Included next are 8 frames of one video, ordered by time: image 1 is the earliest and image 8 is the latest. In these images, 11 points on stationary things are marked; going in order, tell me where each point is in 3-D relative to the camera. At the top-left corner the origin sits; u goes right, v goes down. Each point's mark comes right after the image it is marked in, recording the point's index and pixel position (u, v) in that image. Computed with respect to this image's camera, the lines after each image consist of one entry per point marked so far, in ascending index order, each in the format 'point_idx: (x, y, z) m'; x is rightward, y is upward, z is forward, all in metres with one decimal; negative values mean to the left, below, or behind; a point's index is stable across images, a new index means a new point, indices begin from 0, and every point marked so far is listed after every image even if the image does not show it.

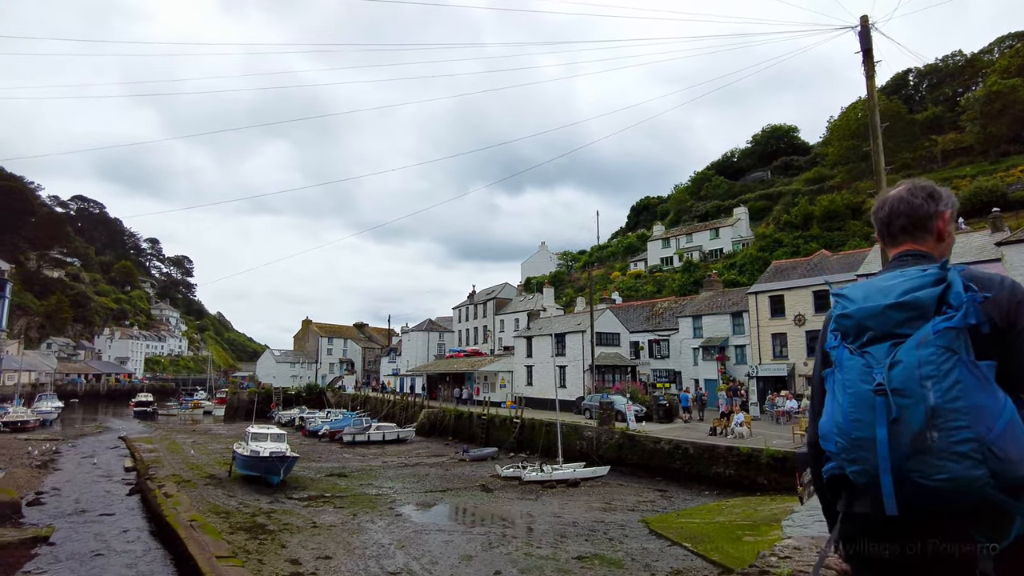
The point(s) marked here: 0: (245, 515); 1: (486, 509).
0: (-7.4, -6.3, +18.2) m
1: (-0.5, -6.6, +19.7) m
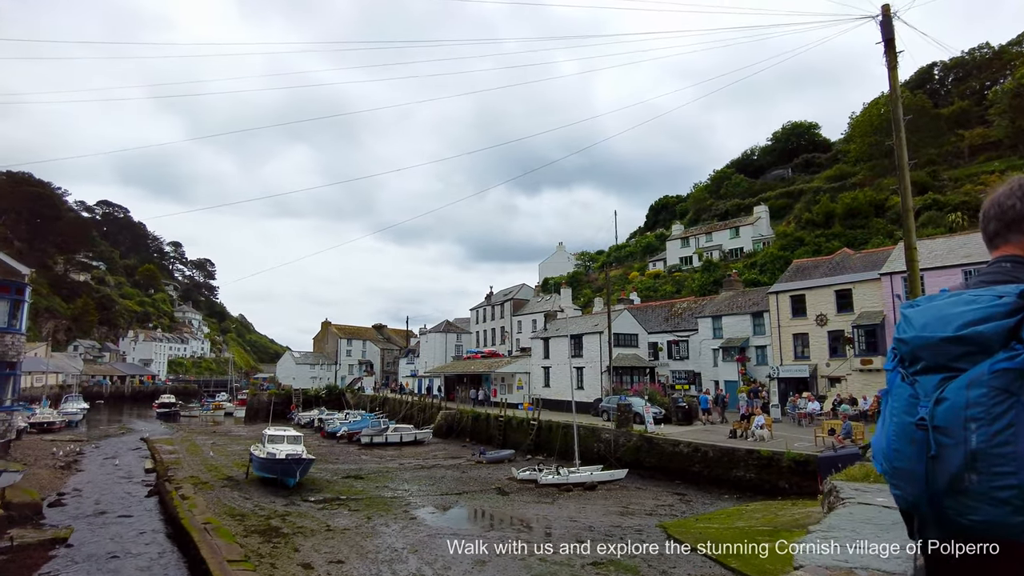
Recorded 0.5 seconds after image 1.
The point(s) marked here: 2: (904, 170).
0: (-6.9, -6.3, +18.2) m
1: (0.0, -6.6, +19.5) m
2: (+5.6, +1.7, +9.5) m
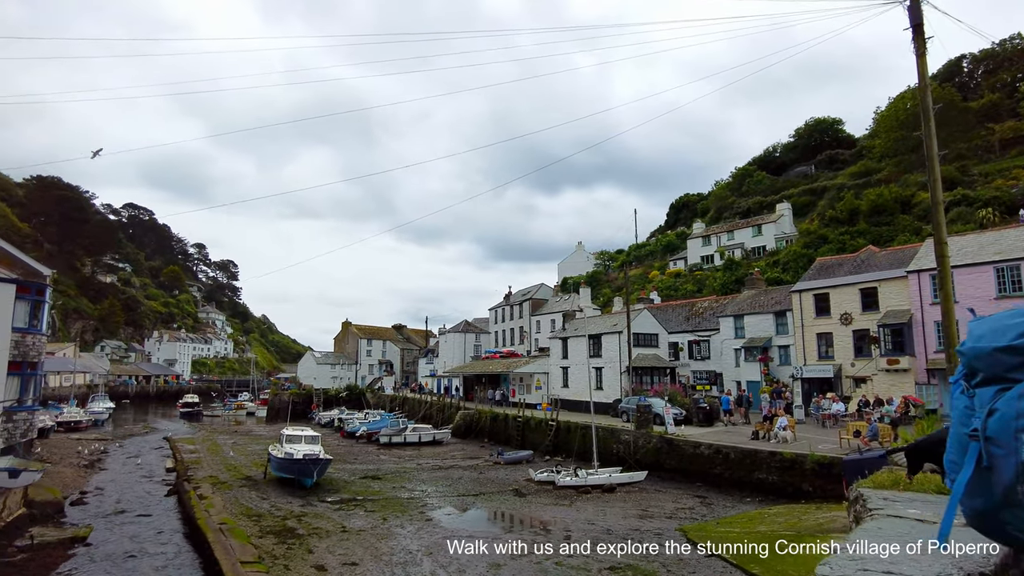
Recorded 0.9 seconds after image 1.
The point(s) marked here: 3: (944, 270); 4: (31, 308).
0: (-6.5, -6.3, +18.2) m
1: (+0.5, -6.6, +19.2) m
2: (+5.8, +1.7, +9.1) m
3: (+5.8, +0.3, +8.8) m
4: (-13.5, -0.6, +18.5) m
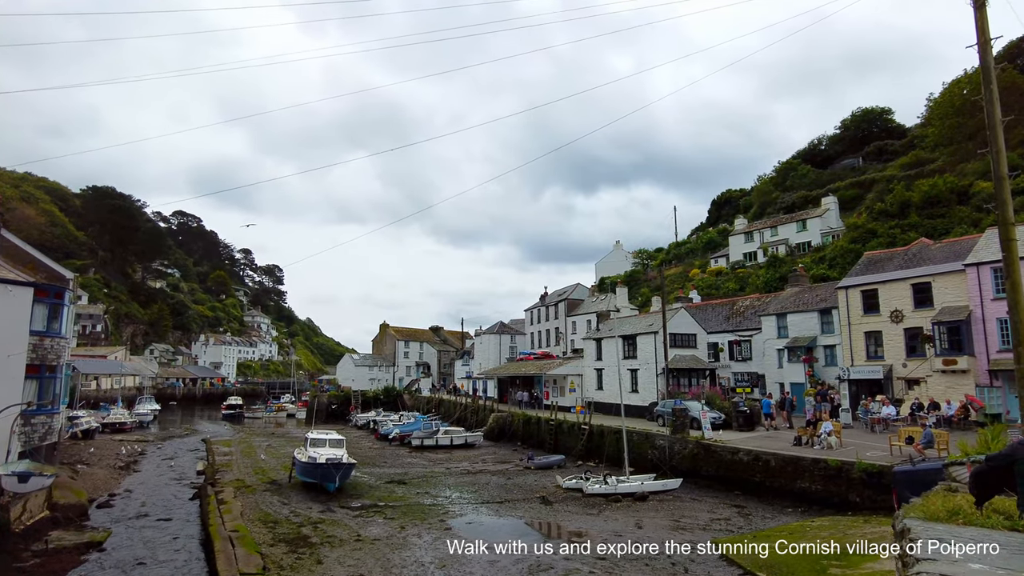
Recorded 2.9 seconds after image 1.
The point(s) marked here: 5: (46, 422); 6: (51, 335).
0: (-5.9, -6.3, +17.7) m
1: (+1.1, -6.5, +18.3) m
2: (+5.7, +1.9, +7.8) m
3: (+5.7, +0.4, +7.6) m
4: (-12.9, -0.7, +18.4) m
5: (-12.8, -3.7, +18.2) m
6: (-12.8, -1.3, +18.4) m
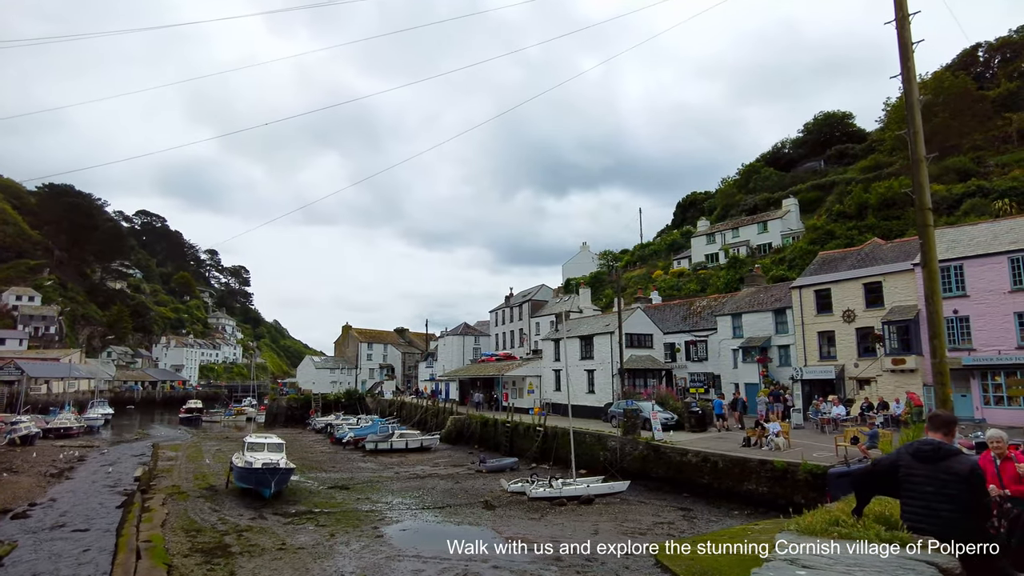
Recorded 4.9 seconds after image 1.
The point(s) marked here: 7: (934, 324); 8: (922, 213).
0: (-7.5, -6.2, +16.7) m
1: (-0.5, -6.4, +17.6) m
2: (+4.5, +2.0, +7.4) m
3: (+4.5, +0.5, +7.1) m
4: (-14.5, -0.5, +17.2) m
5: (-14.4, -3.6, +16.9) m
6: (-14.5, -1.2, +17.2) m
7: (+4.5, -0.4, +7.1) m
8: (+4.5, +0.8, +7.2) m
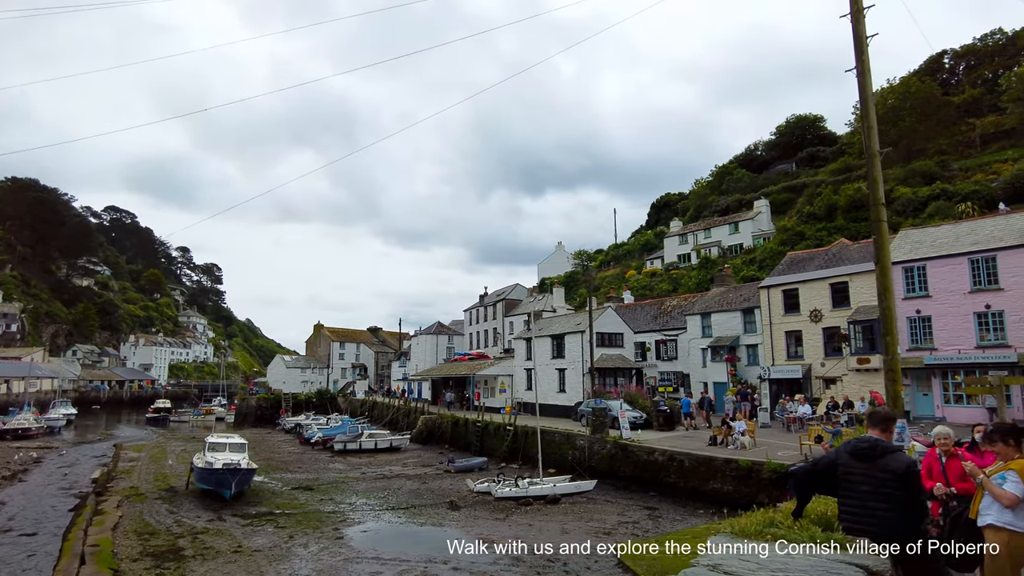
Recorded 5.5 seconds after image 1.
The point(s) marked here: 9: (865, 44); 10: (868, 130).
0: (-8.4, -6.1, +16.2) m
1: (-1.5, -6.4, +17.4) m
2: (+4.0, +2.0, +7.3) m
3: (+3.9, +0.6, +7.0) m
4: (-15.4, -0.4, +16.5) m
5: (-15.3, -3.4, +16.2) m
6: (-15.3, -1.0, +16.4) m
7: (+4.0, -0.4, +7.0) m
8: (+4.0, +0.9, +7.2) m
9: (+4.0, +2.8, +7.4) m
10: (+3.9, +1.7, +7.2) m
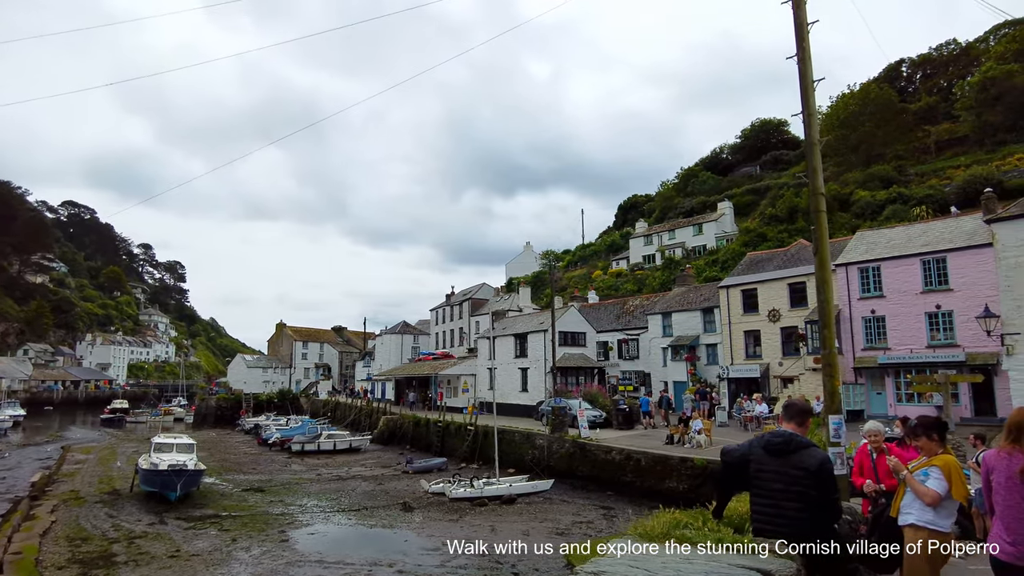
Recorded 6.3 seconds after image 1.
0: (-9.6, -6.0, +15.5) m
1: (-2.7, -6.3, +16.9) m
2: (+3.2, +2.1, +7.2) m
3: (+3.2, +0.6, +6.9) m
4: (-16.6, -0.2, +15.4) m
5: (-16.5, -3.2, +15.2) m
6: (-16.5, -0.8, +15.4) m
7: (+3.2, -0.3, +6.9) m
8: (+3.2, +0.9, +7.0) m
9: (+3.3, +2.8, +7.3) m
10: (+3.1, +1.8, +7.0) m
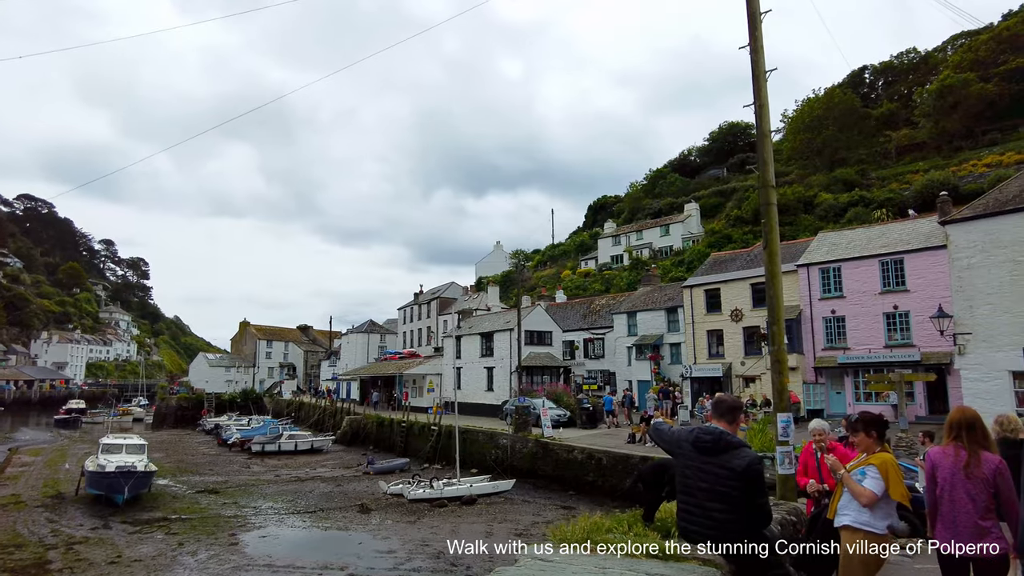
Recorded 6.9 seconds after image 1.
0: (-10.6, -5.8, +14.8) m
1: (-3.8, -6.2, +16.5) m
2: (+2.6, +2.2, +7.0) m
3: (+2.6, +0.7, +6.7) m
4: (-17.5, 0.0, +14.4) m
5: (-17.4, -3.0, +14.2) m
6: (-17.4, -0.6, +14.4) m
7: (+2.7, -0.2, +6.7) m
8: (+2.6, +1.0, +6.9) m
9: (+2.7, +2.9, +7.2) m
10: (+2.6, +1.8, +6.9) m
